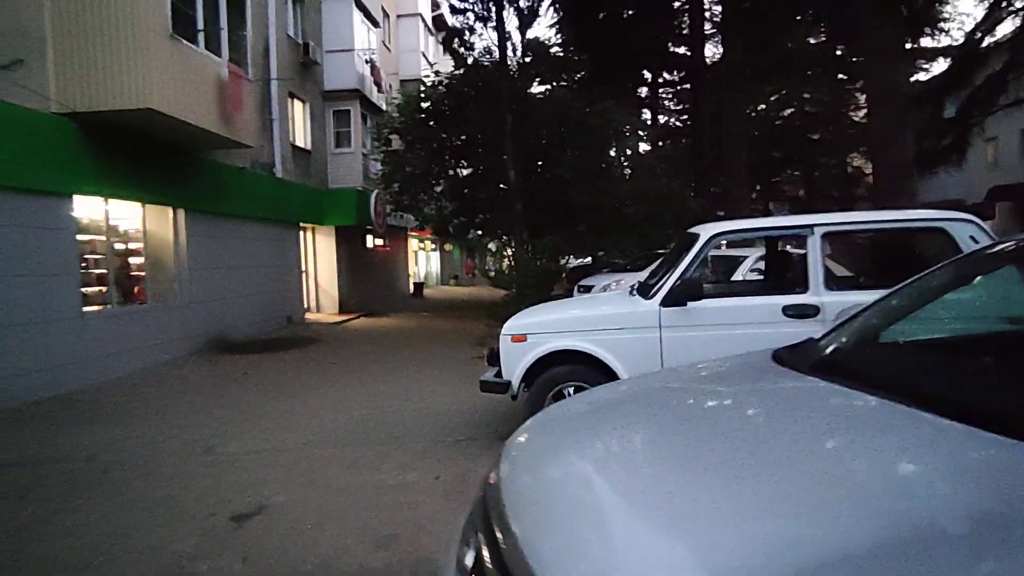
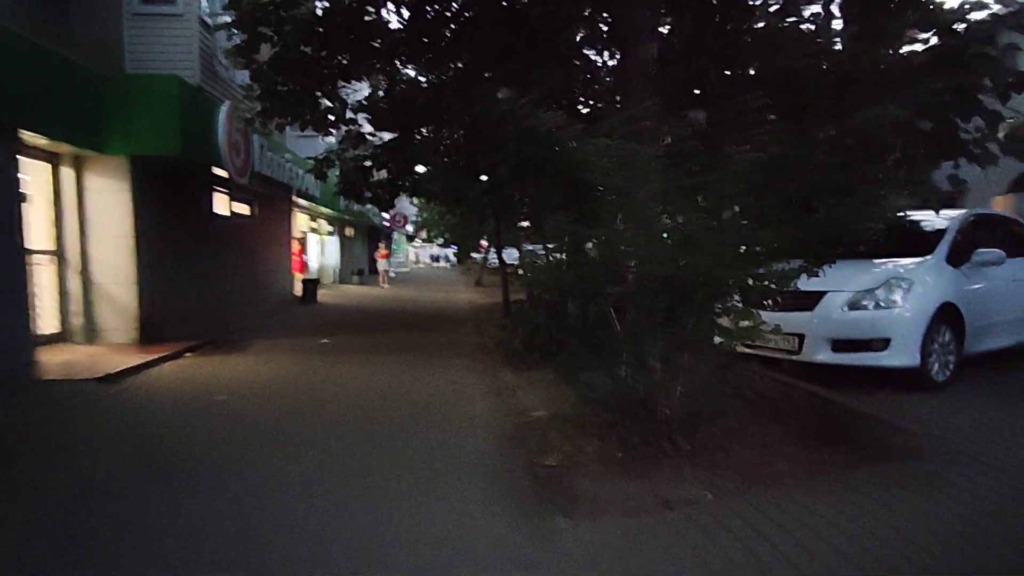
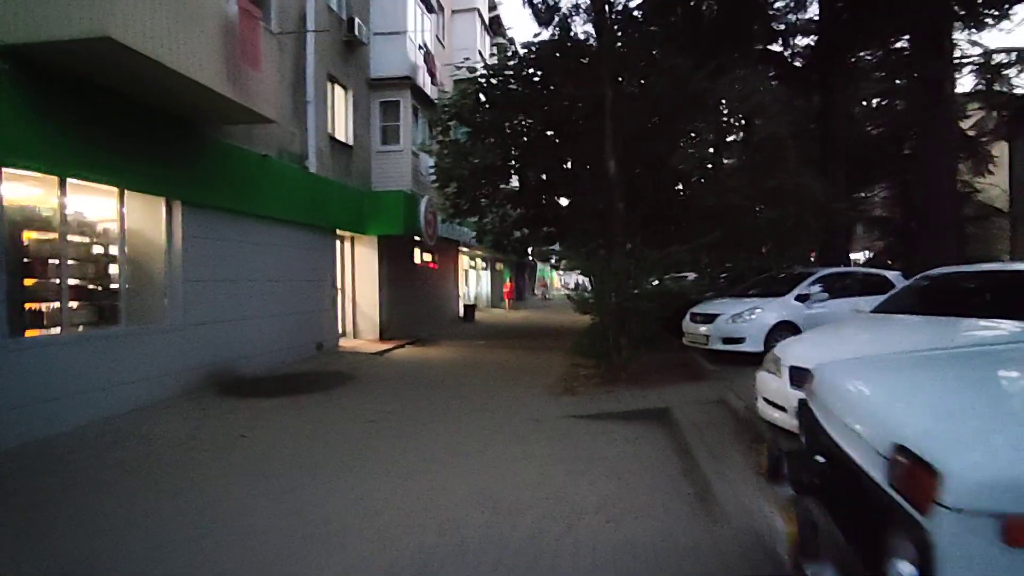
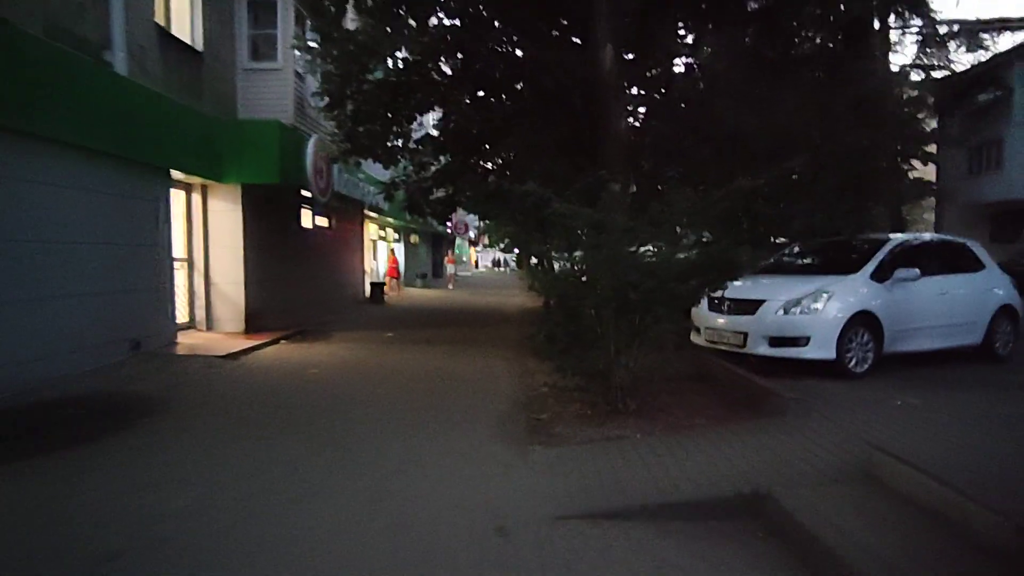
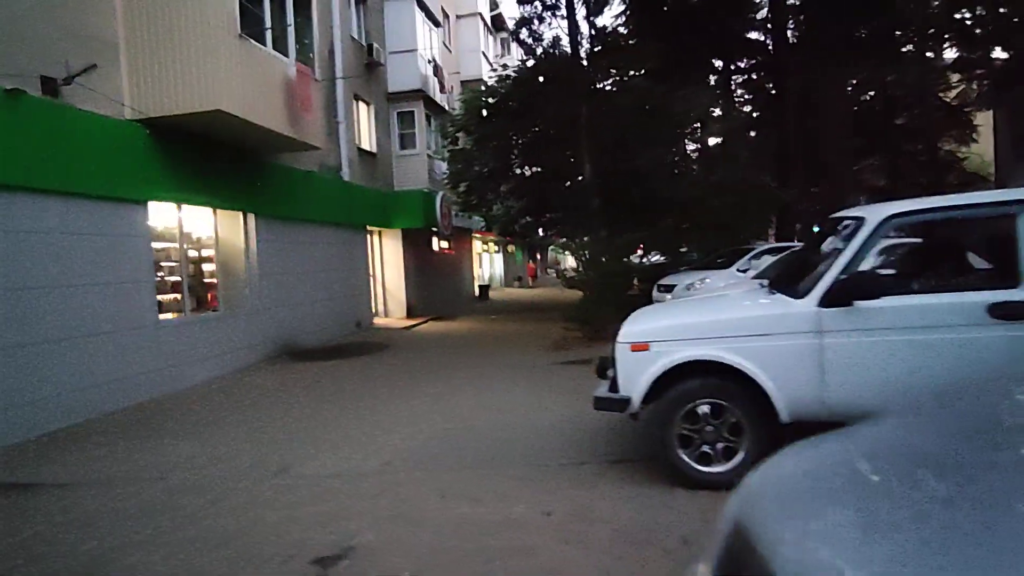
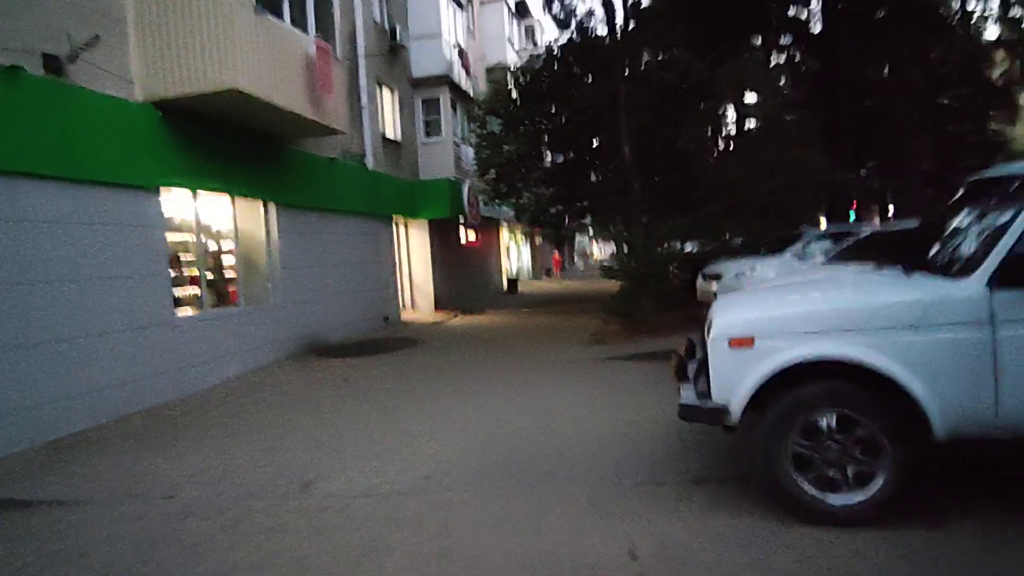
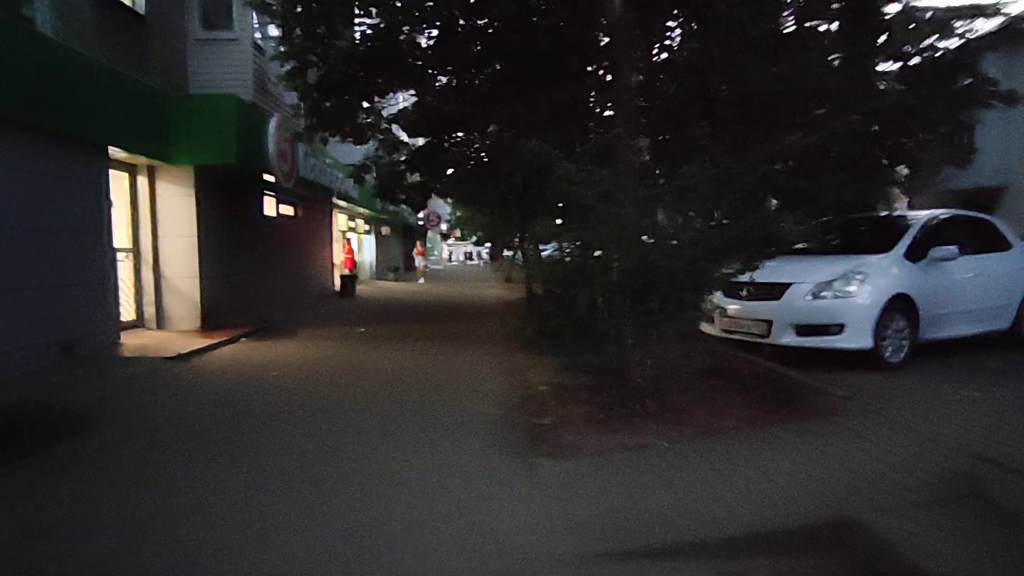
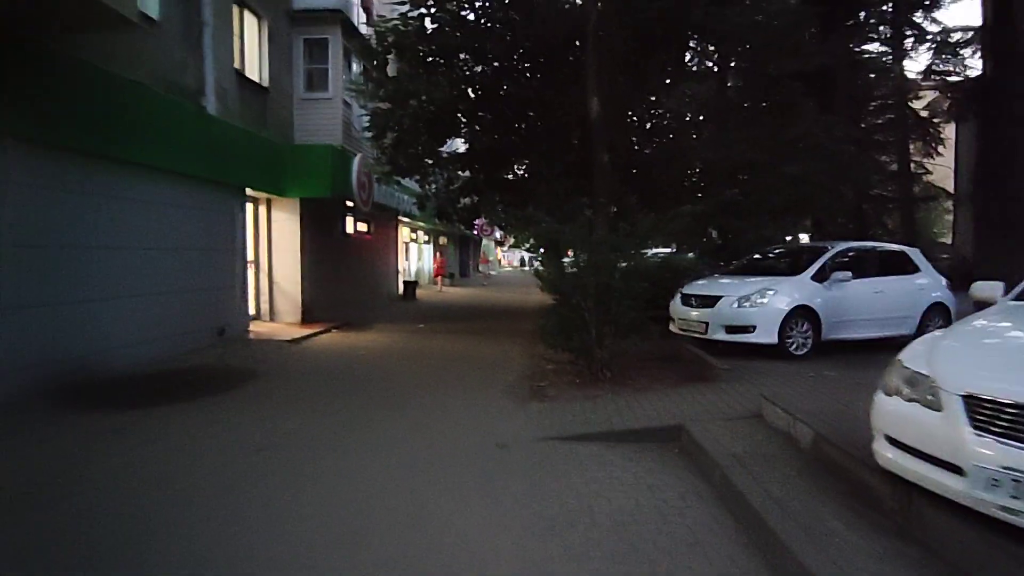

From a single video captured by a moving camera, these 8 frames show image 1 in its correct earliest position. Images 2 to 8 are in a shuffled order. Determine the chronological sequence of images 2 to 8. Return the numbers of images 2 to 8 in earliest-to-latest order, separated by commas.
5, 6, 3, 8, 4, 7, 2
